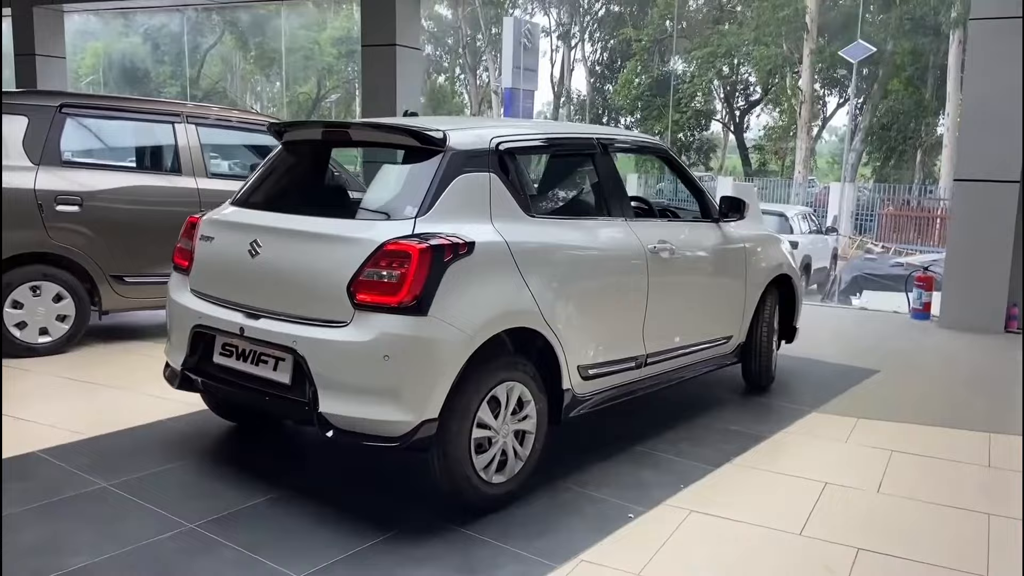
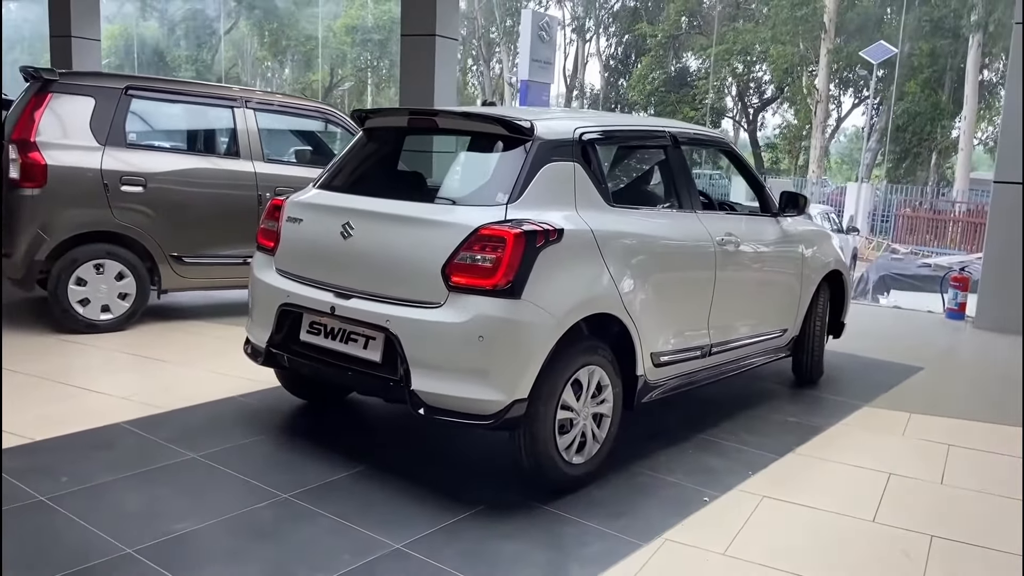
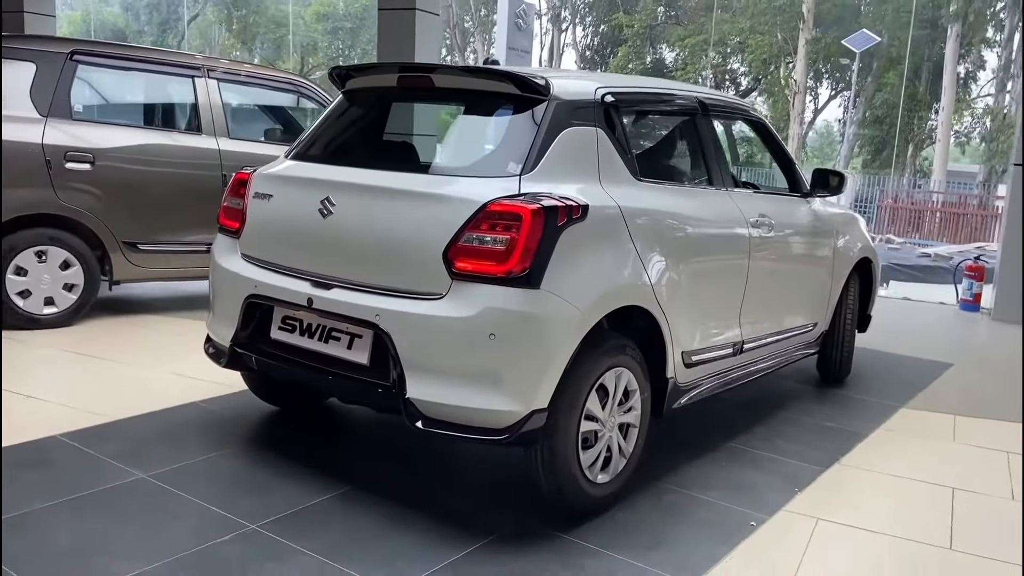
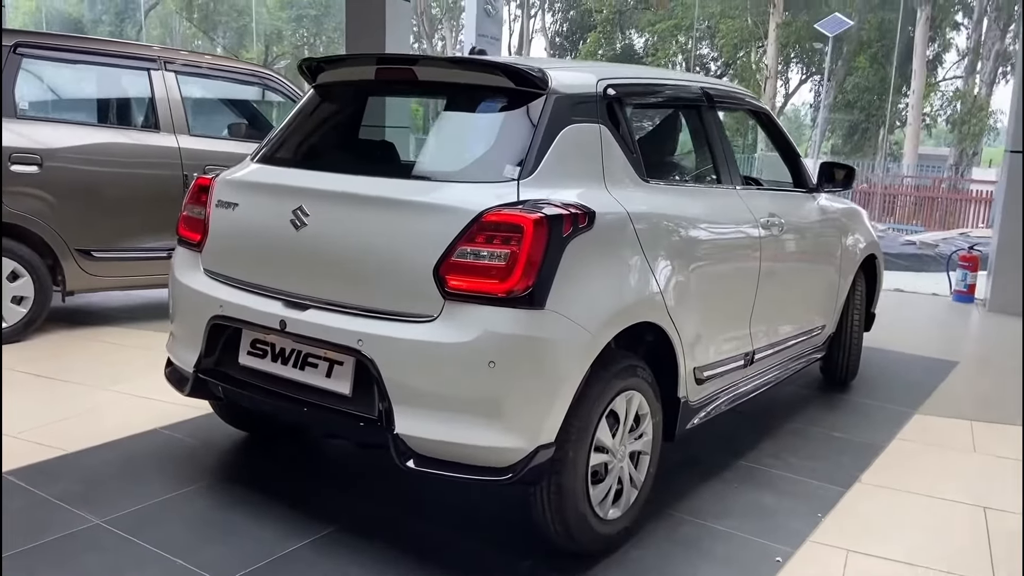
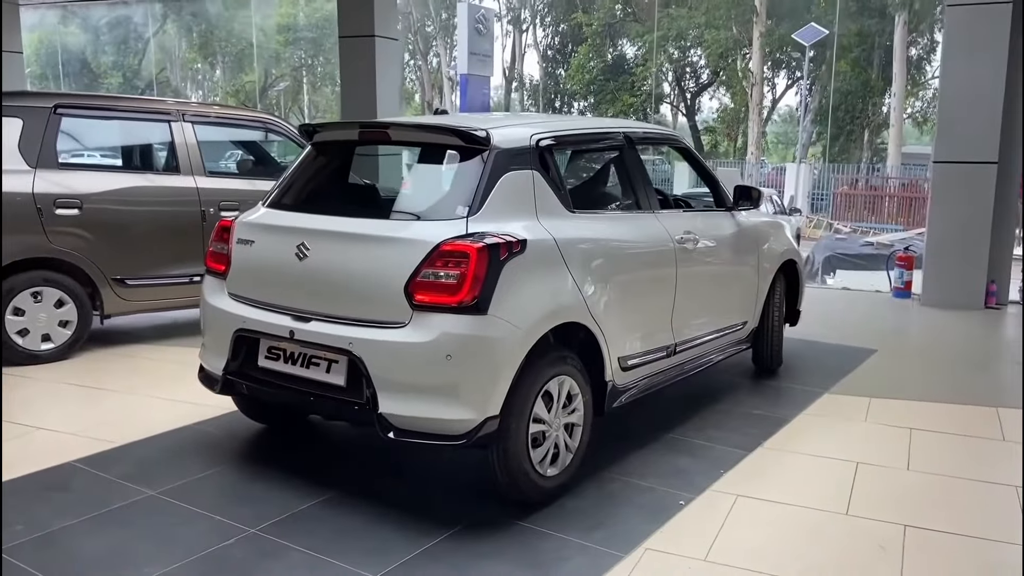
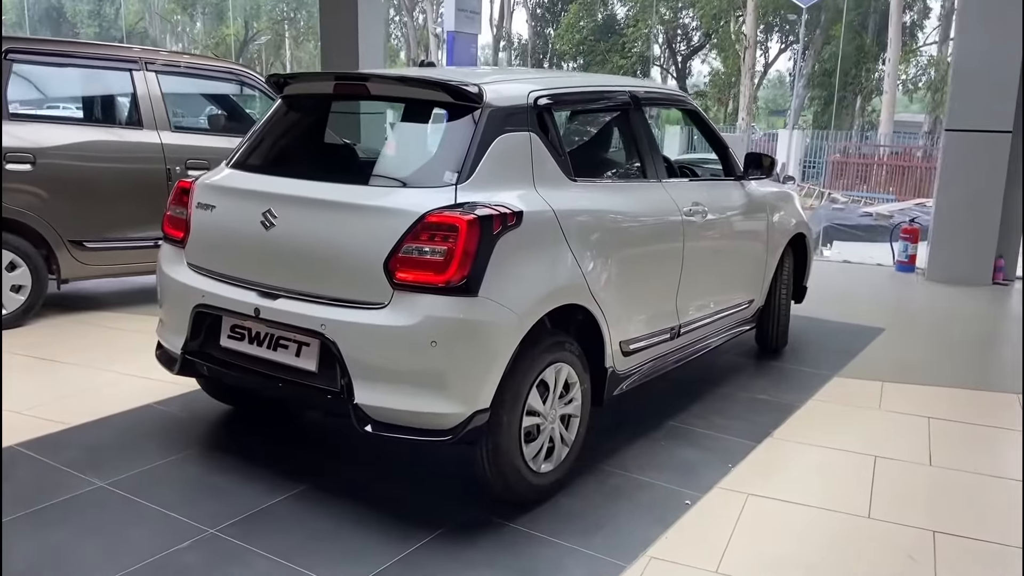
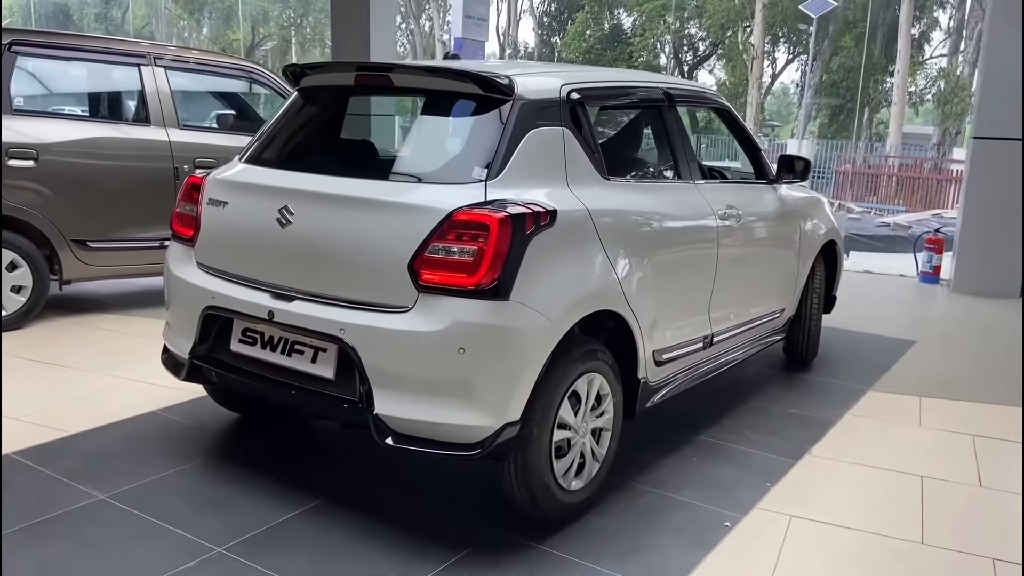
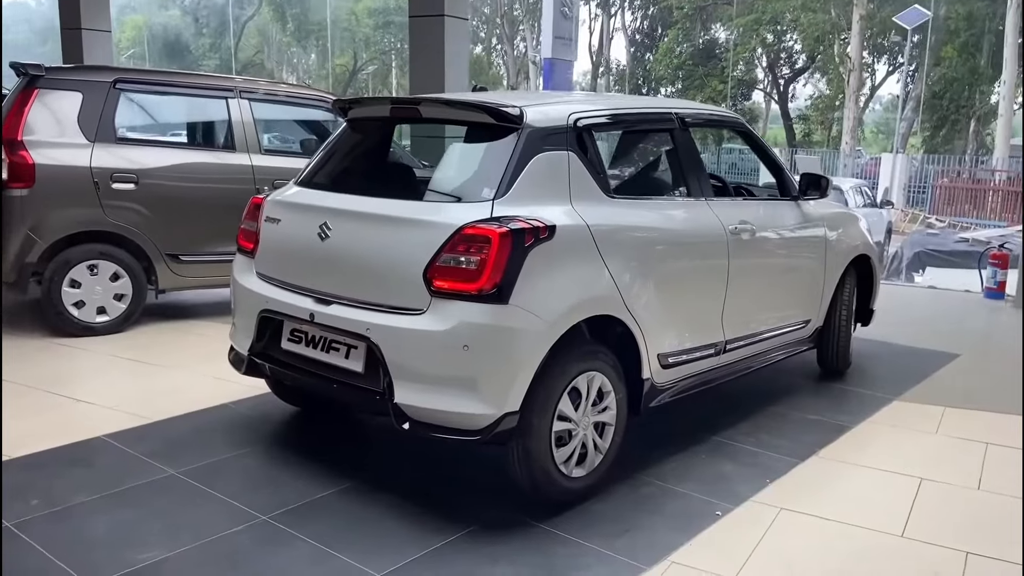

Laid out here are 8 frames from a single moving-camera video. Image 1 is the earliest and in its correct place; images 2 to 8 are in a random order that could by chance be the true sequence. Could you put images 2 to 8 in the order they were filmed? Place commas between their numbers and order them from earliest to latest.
5, 6, 7, 4, 3, 2, 8
